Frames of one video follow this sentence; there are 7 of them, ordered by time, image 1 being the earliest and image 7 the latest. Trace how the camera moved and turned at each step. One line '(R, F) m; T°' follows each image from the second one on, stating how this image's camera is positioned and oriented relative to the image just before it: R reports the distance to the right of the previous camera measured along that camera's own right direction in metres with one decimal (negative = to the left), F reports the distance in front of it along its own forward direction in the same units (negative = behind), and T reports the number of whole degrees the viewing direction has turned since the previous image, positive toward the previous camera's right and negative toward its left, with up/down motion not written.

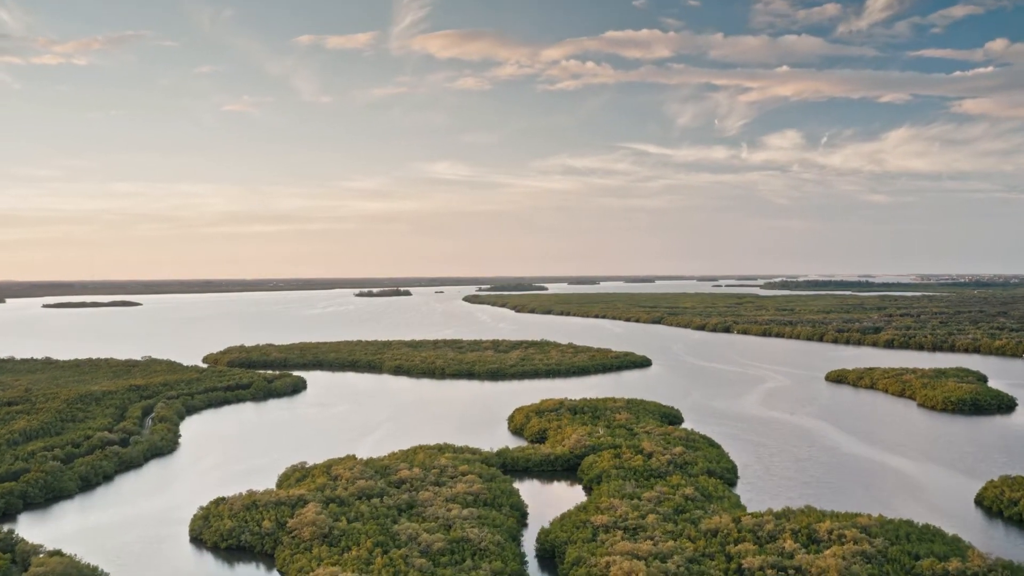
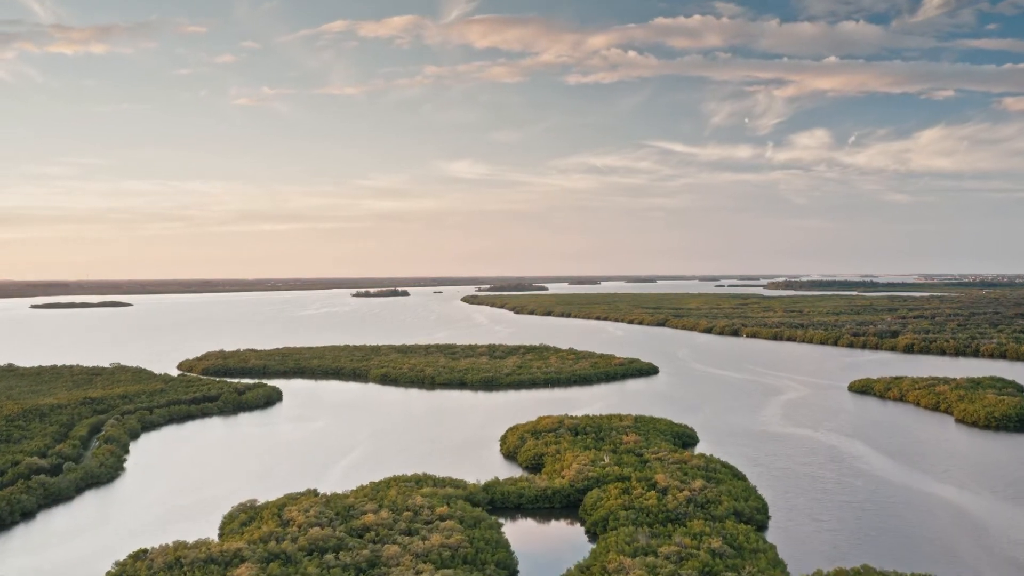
(+0.3, +3.4) m; 0°
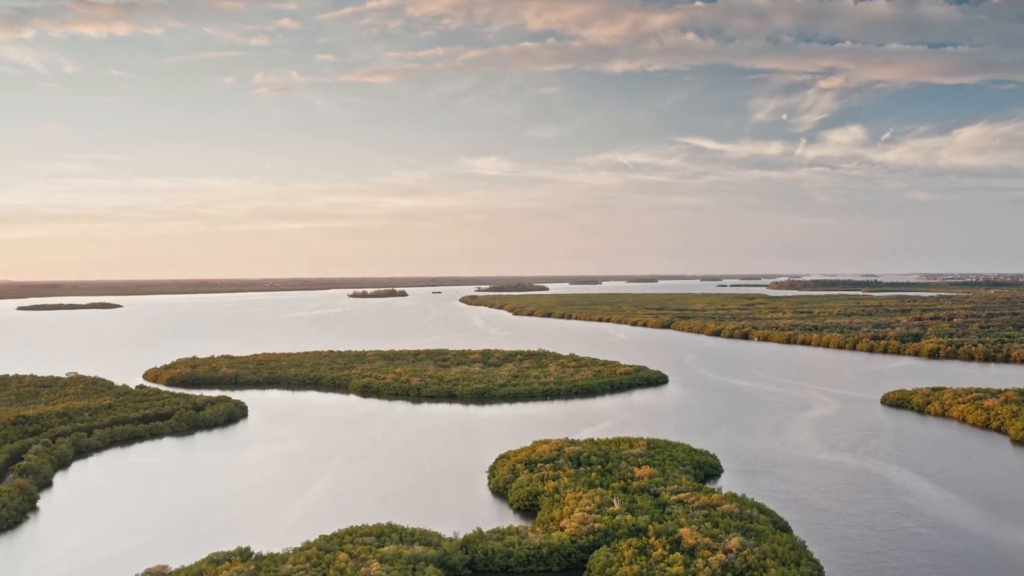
(+0.3, +4.0) m; 0°
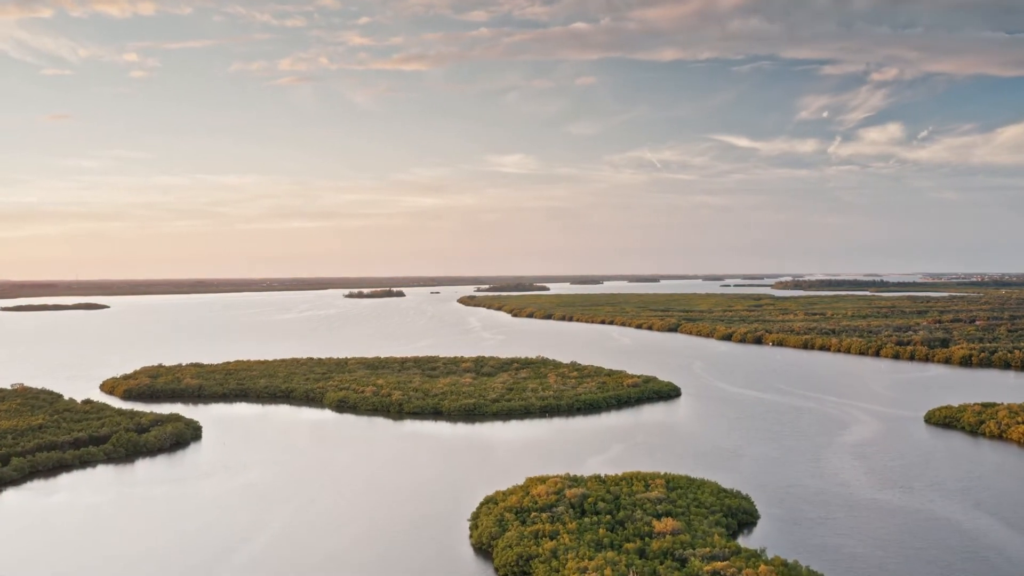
(+0.3, +4.2) m; 0°
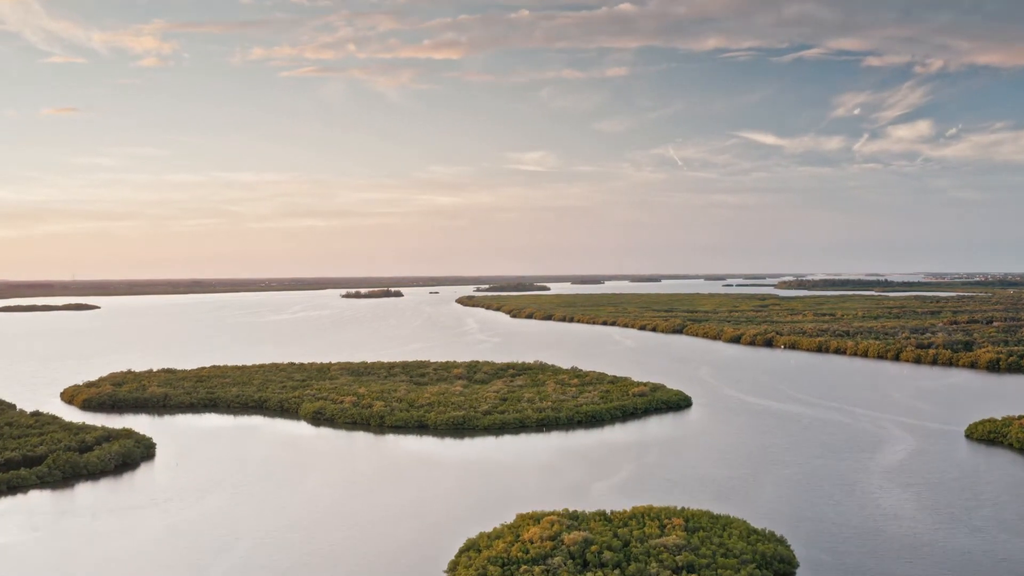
(+0.3, +3.2) m; 0°
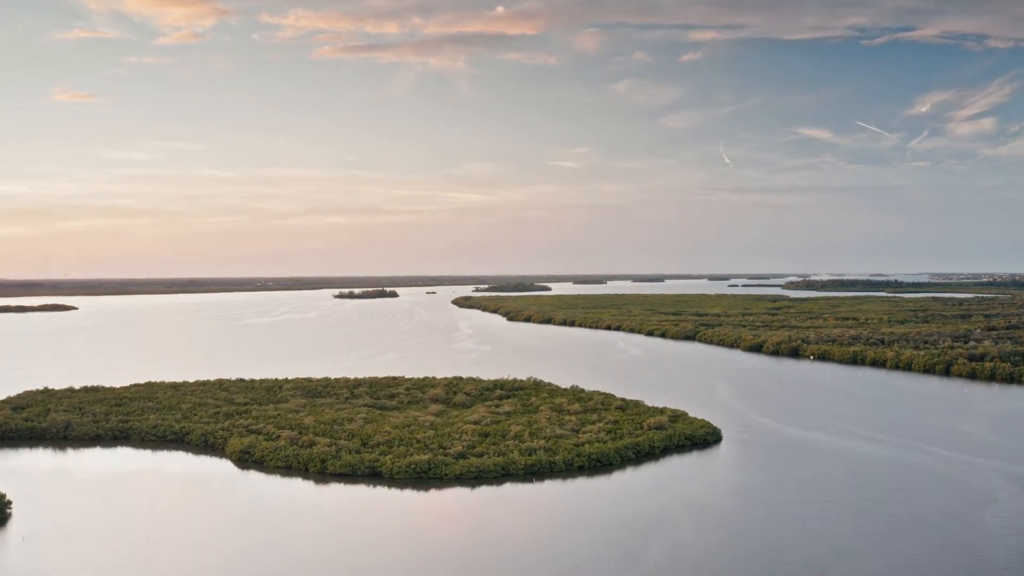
(+0.7, +6.7) m; 0°
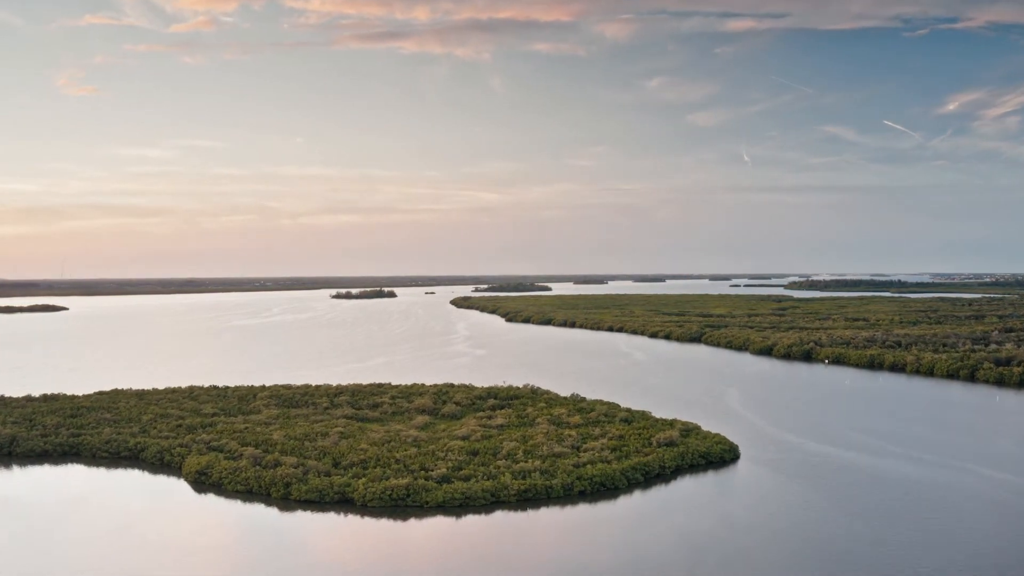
(+0.3, +2.8) m; 0°
